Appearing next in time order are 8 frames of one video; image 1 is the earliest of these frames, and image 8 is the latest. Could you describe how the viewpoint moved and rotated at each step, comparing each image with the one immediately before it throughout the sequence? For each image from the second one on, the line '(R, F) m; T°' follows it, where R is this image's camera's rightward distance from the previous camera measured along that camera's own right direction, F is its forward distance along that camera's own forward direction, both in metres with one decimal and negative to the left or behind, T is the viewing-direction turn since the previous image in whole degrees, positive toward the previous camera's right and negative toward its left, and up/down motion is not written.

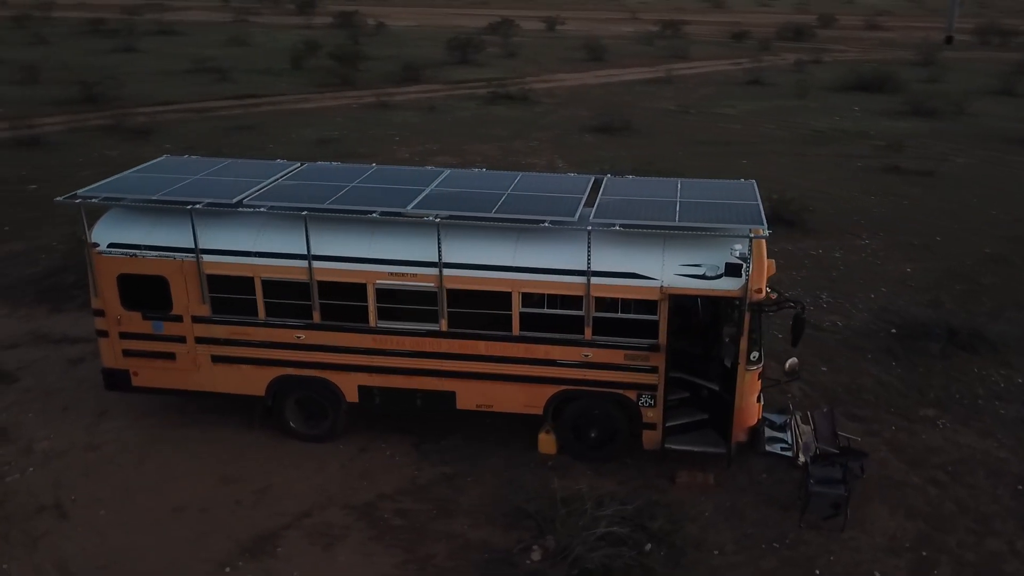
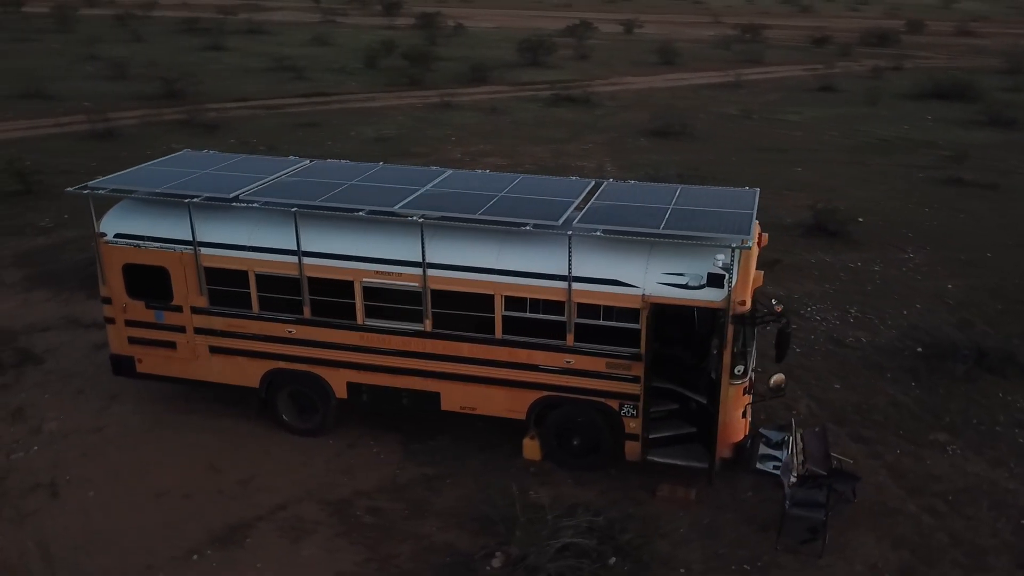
(+1.0, +0.1) m; -5°
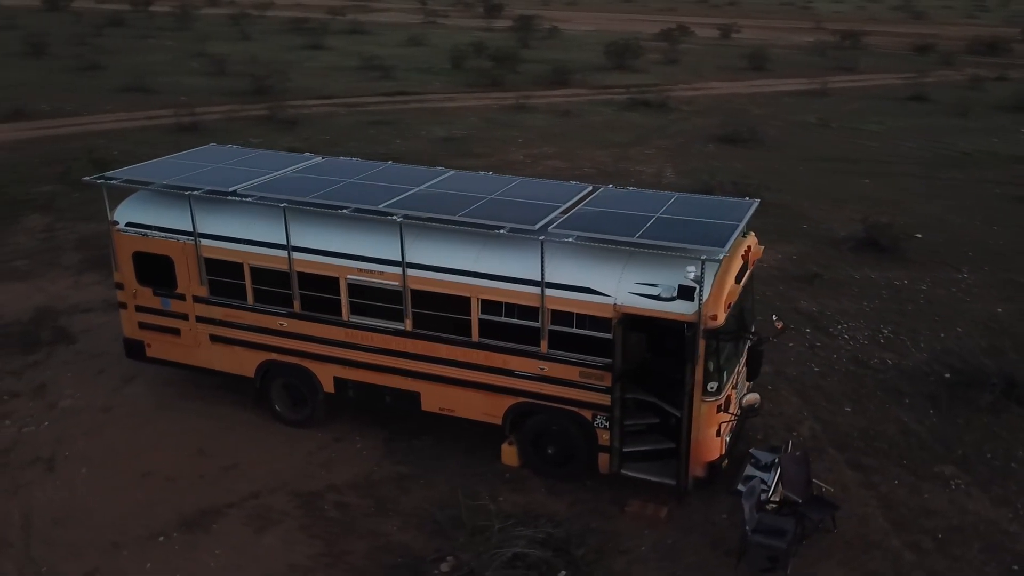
(+1.3, +0.2) m; -6°
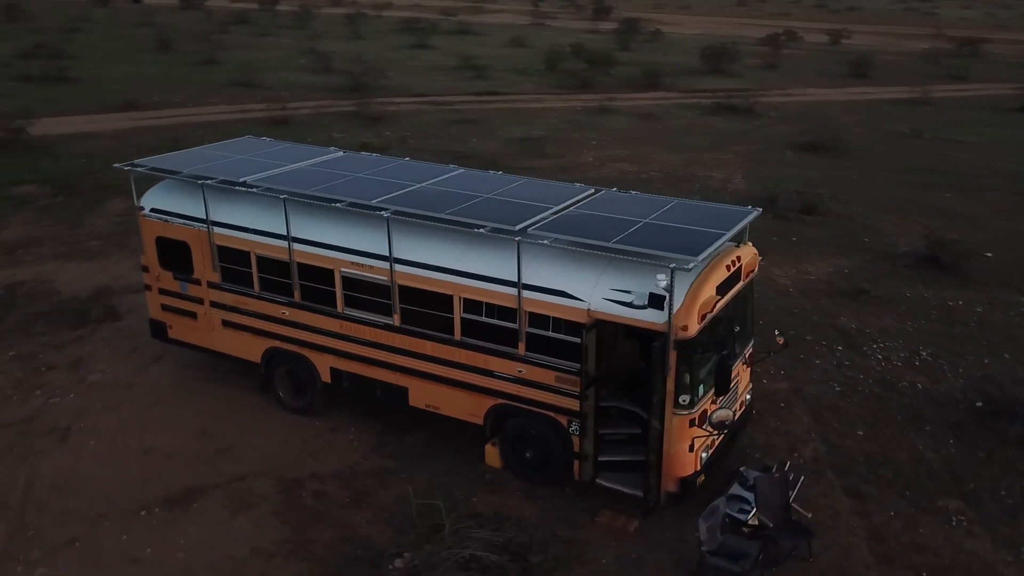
(+1.3, +0.2) m; -7°
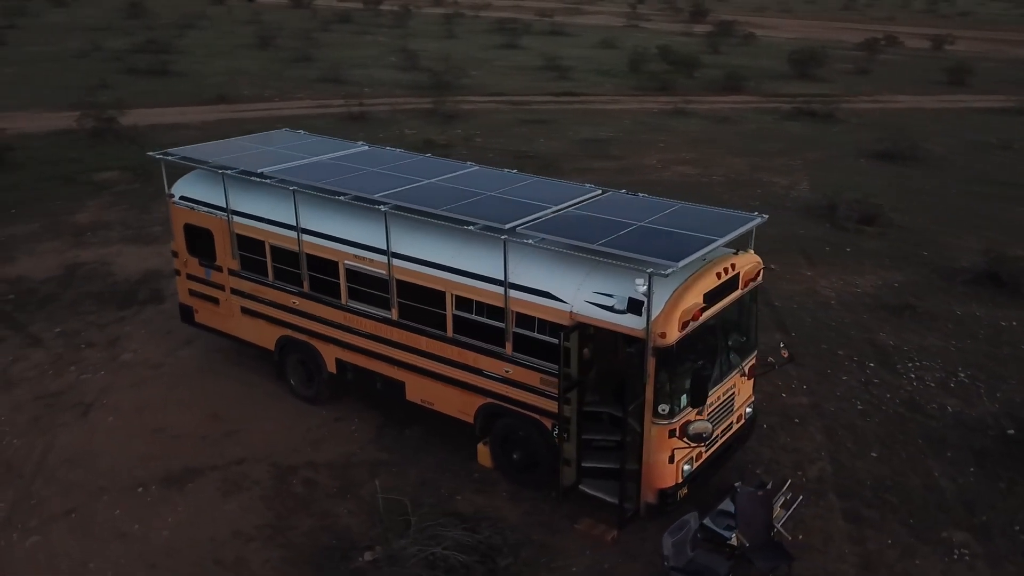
(+1.0, +0.1) m; -6°
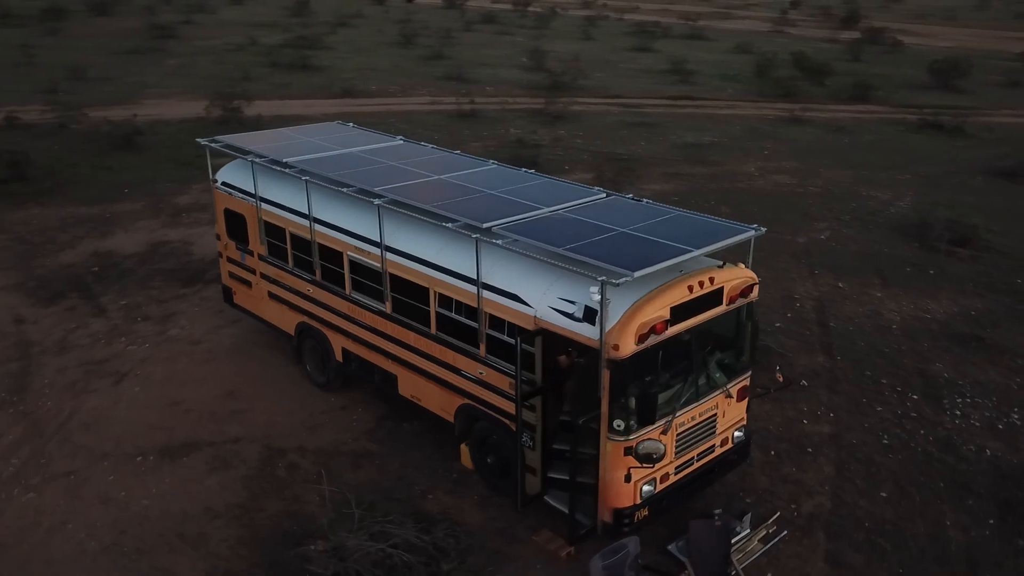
(+1.6, +0.3) m; -9°
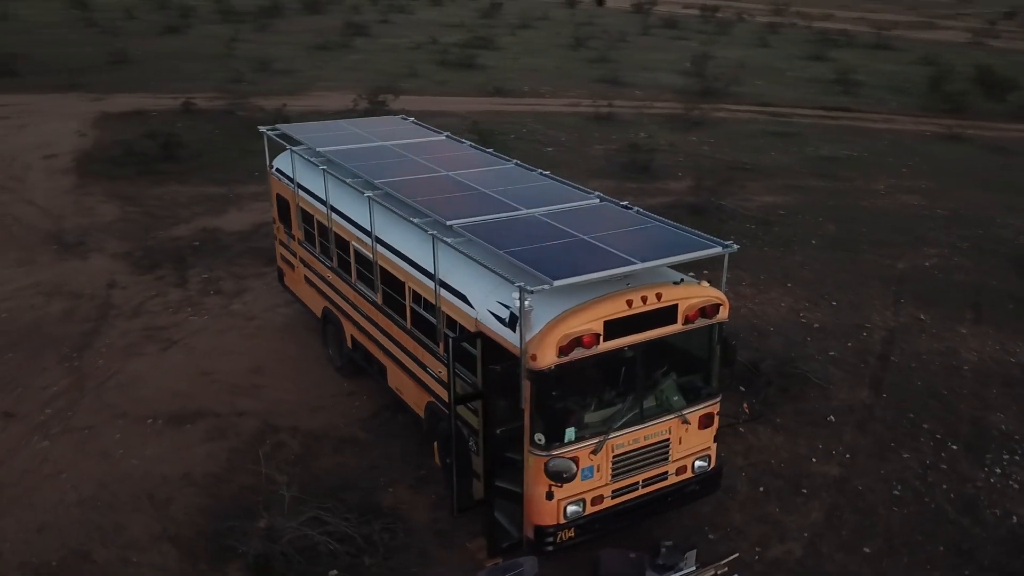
(+2.0, +0.4) m; -12°
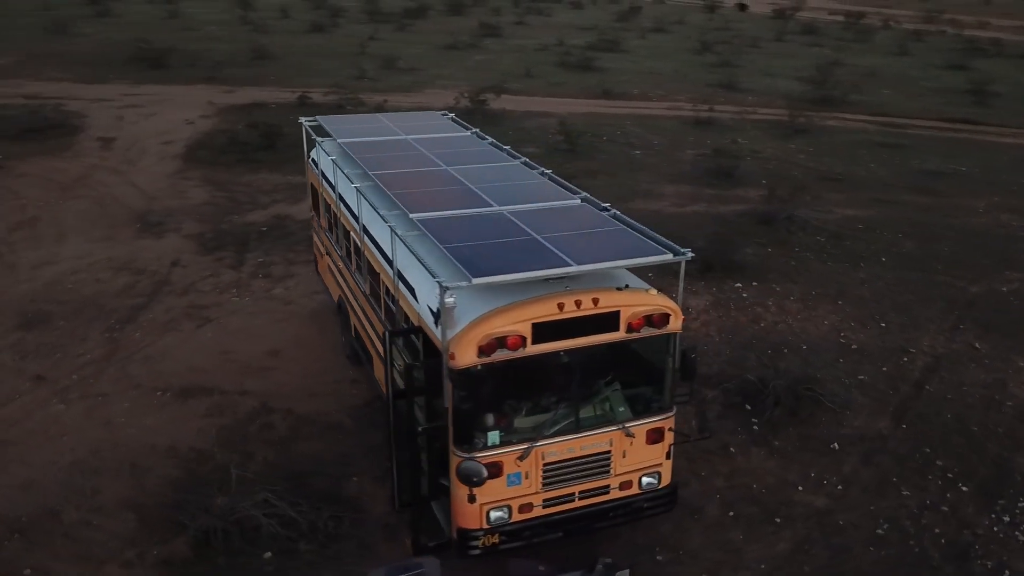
(+1.6, +0.3) m; -9°
